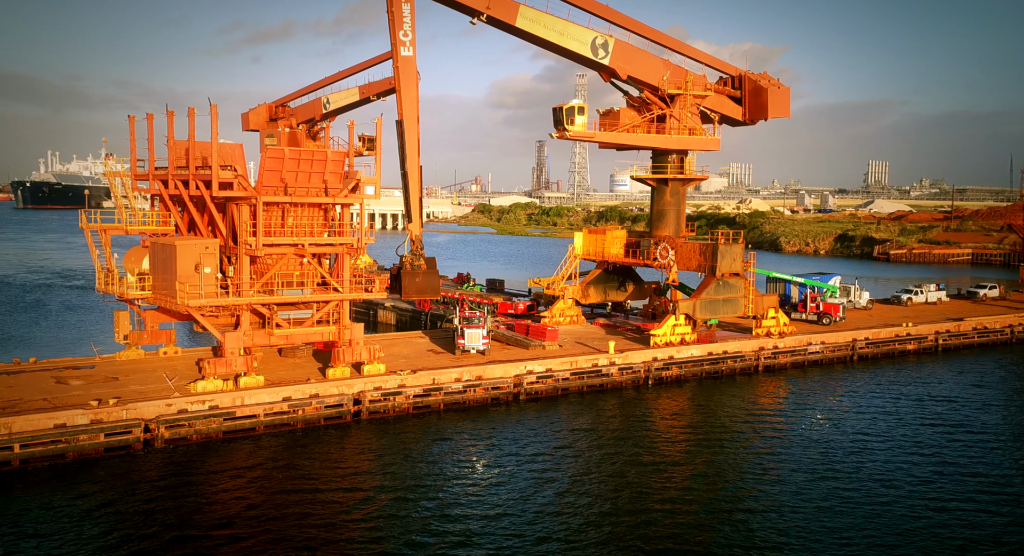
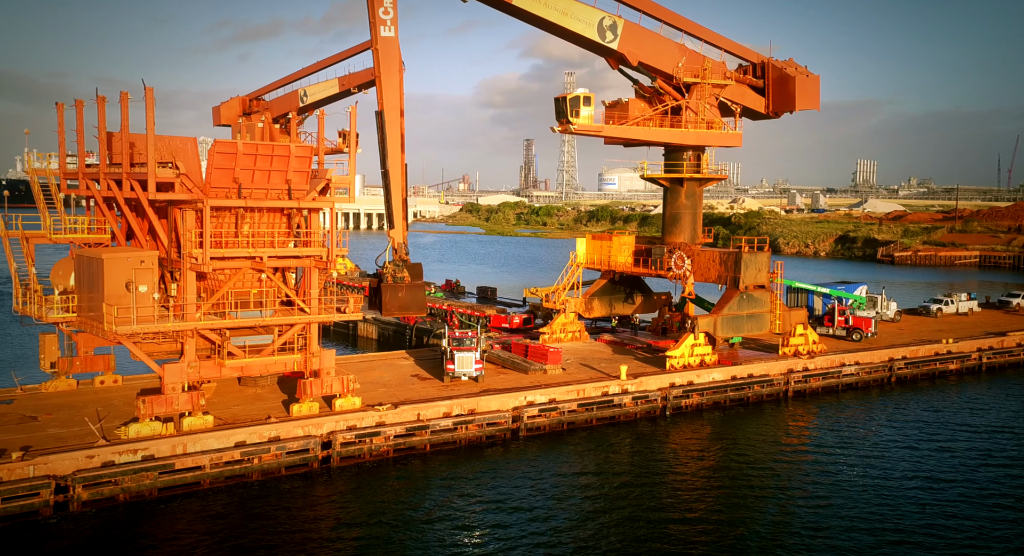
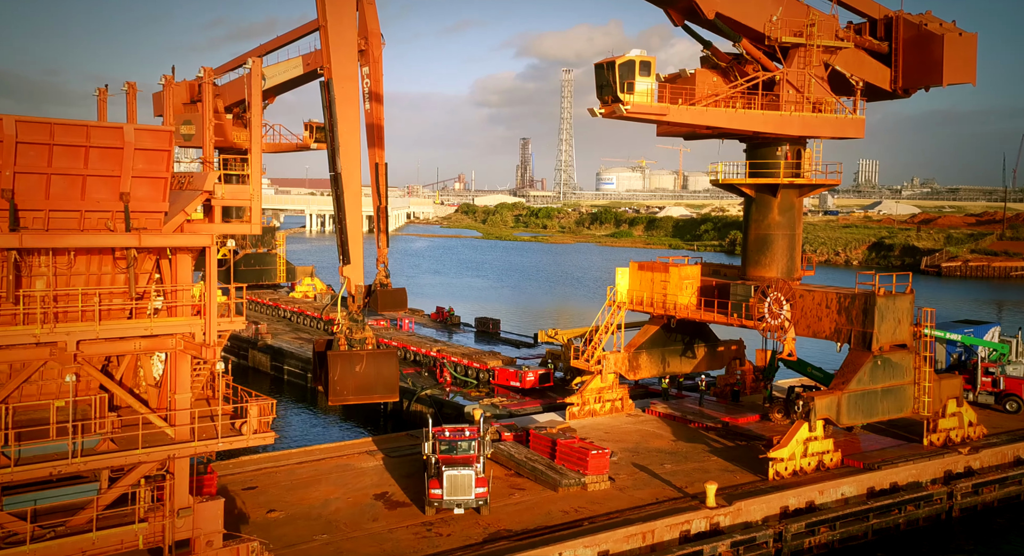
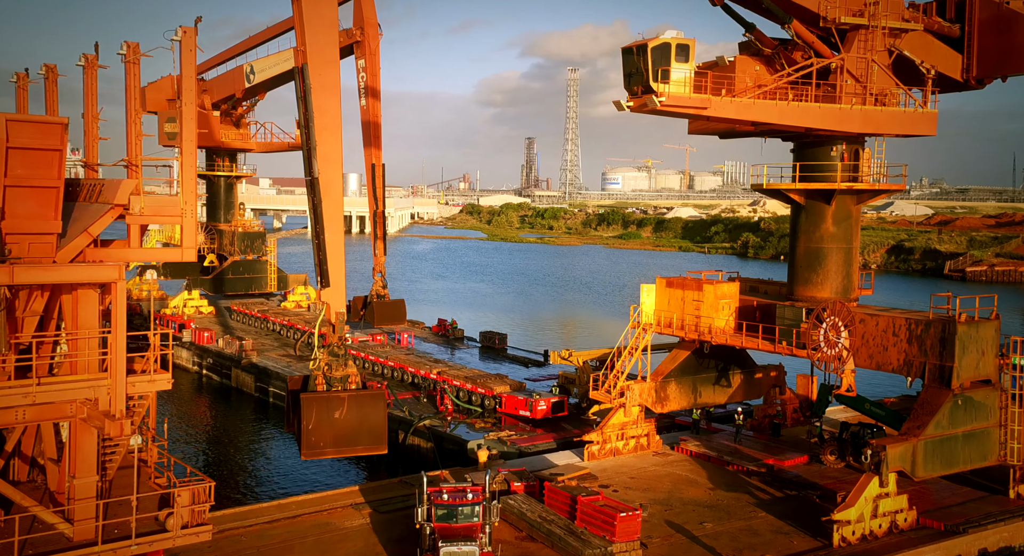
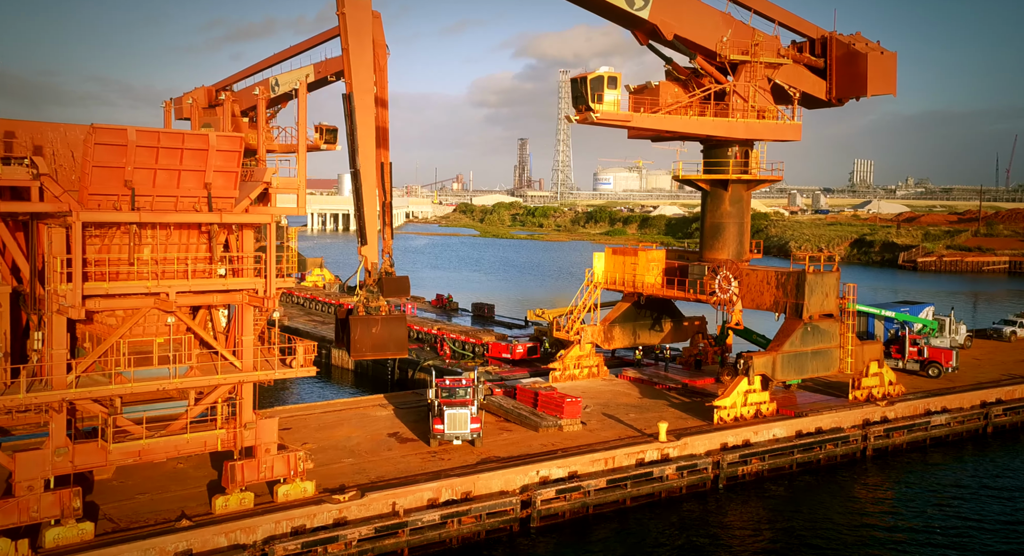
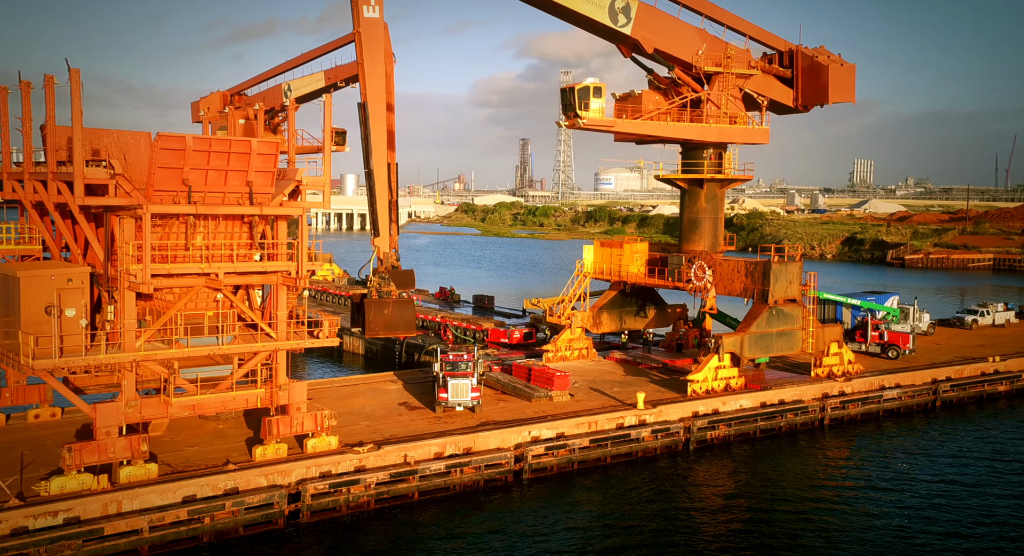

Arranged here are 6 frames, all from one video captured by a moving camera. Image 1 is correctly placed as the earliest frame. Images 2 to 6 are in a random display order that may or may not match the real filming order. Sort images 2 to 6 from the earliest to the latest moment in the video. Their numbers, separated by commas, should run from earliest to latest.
2, 6, 5, 3, 4
